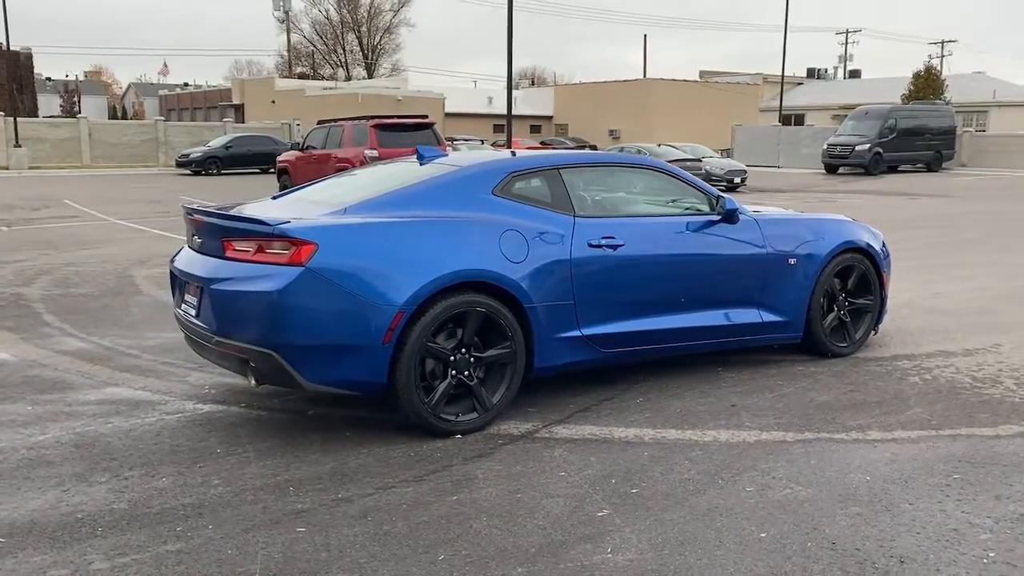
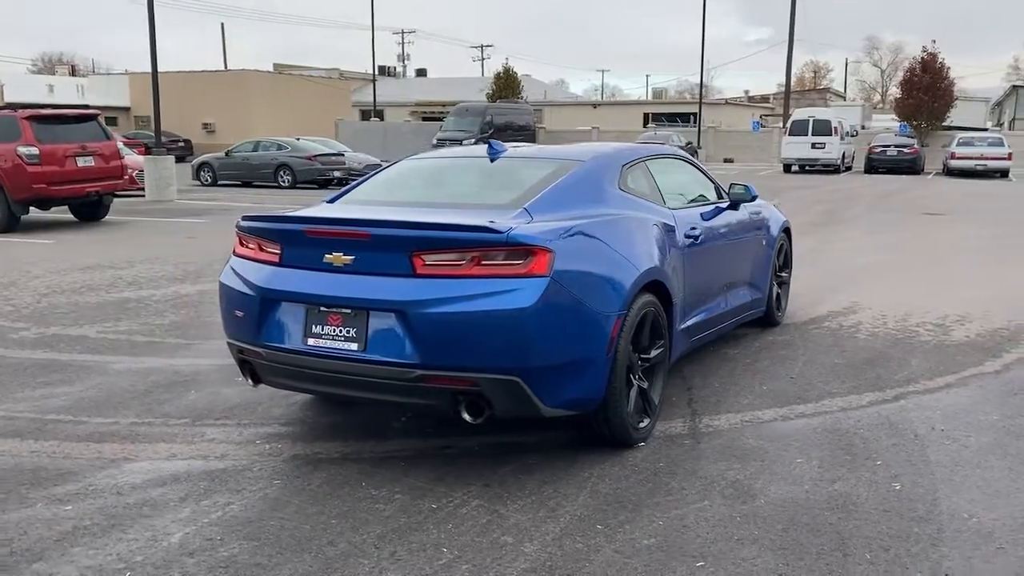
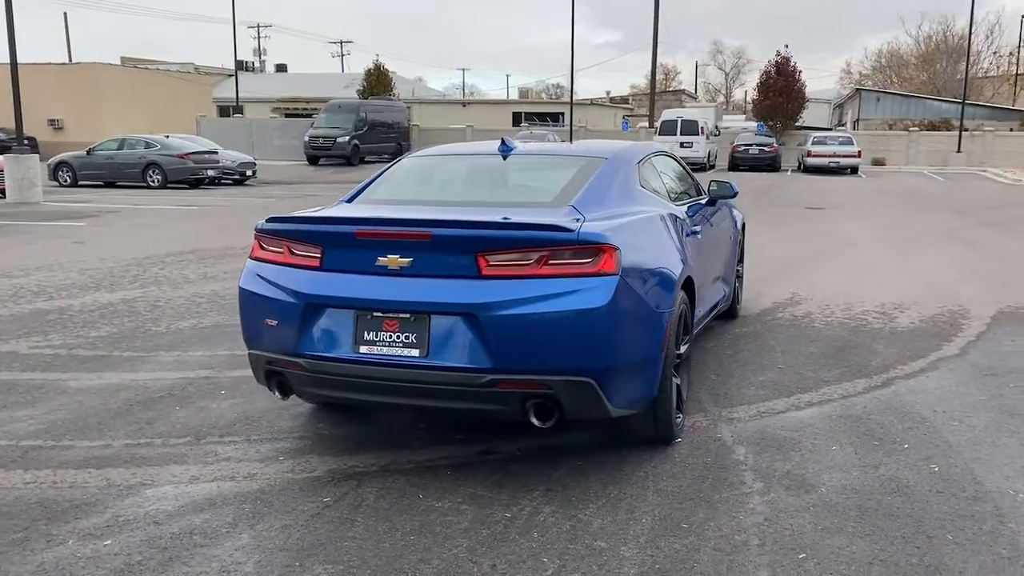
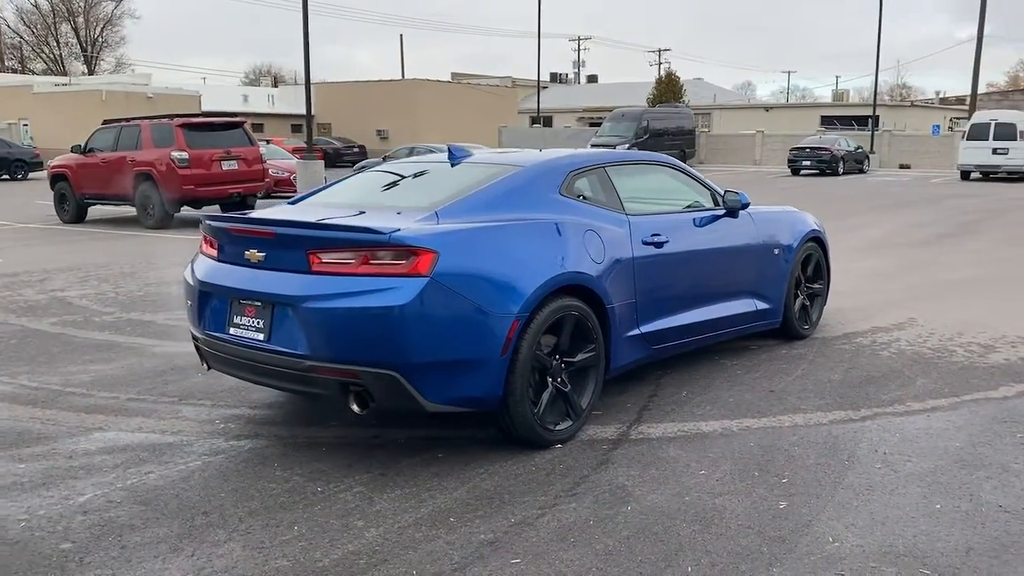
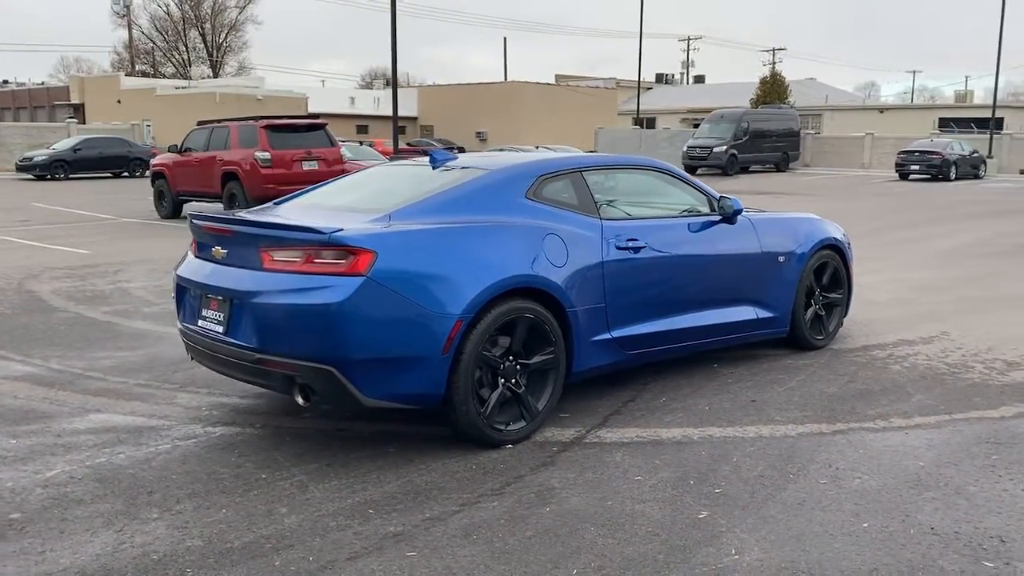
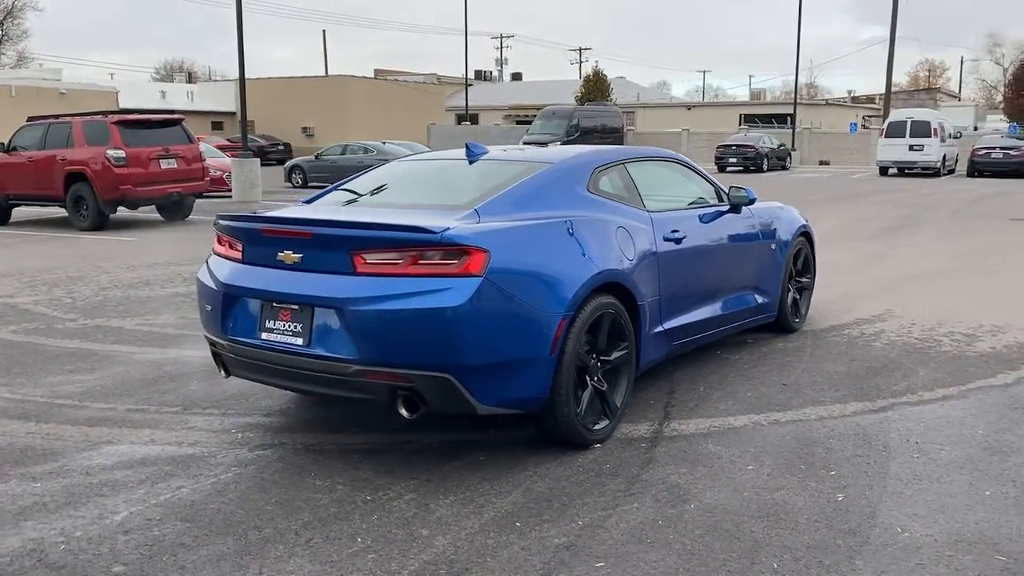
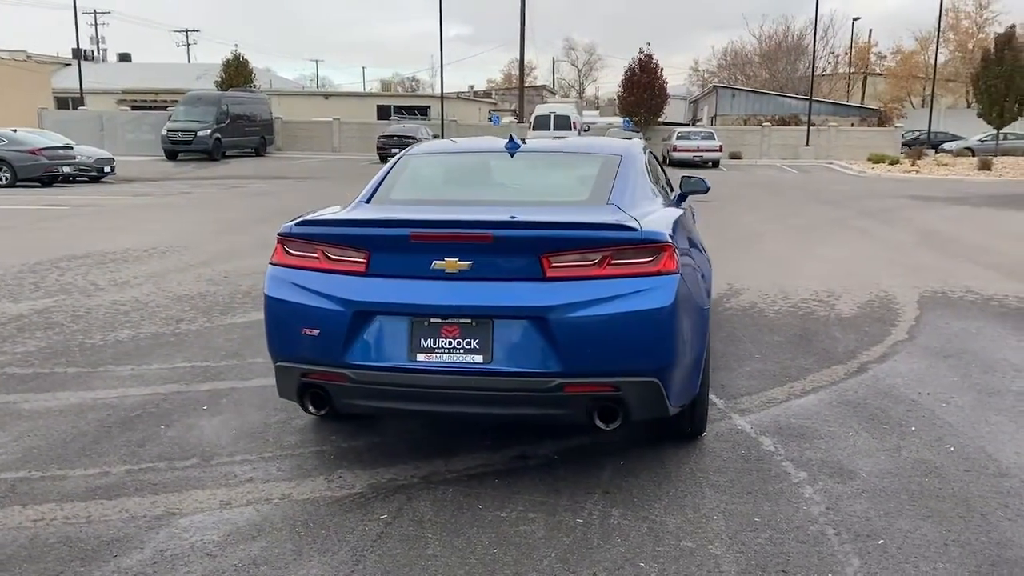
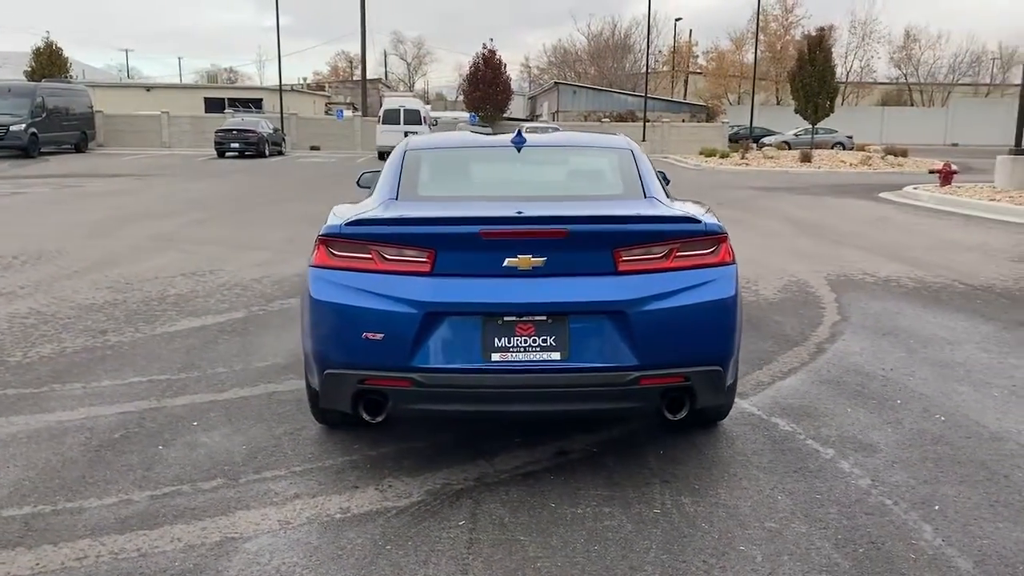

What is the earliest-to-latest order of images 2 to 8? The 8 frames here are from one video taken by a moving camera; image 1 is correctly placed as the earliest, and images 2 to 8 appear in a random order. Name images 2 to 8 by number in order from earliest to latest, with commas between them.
5, 4, 6, 2, 3, 7, 8
